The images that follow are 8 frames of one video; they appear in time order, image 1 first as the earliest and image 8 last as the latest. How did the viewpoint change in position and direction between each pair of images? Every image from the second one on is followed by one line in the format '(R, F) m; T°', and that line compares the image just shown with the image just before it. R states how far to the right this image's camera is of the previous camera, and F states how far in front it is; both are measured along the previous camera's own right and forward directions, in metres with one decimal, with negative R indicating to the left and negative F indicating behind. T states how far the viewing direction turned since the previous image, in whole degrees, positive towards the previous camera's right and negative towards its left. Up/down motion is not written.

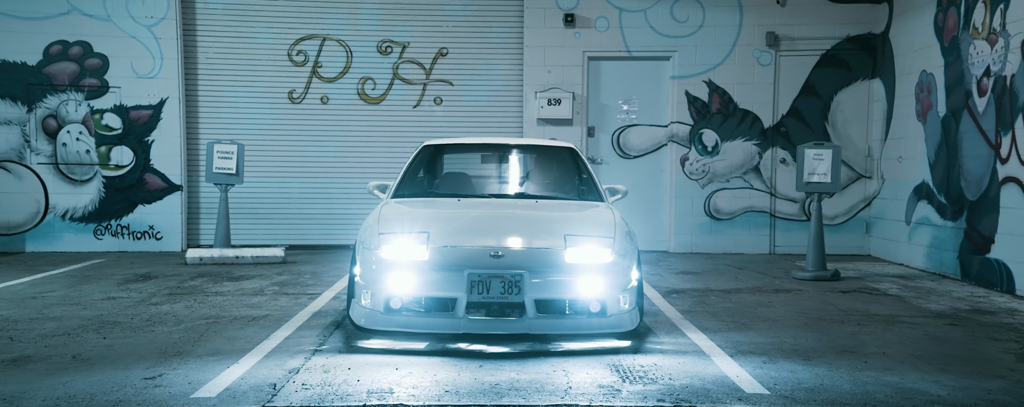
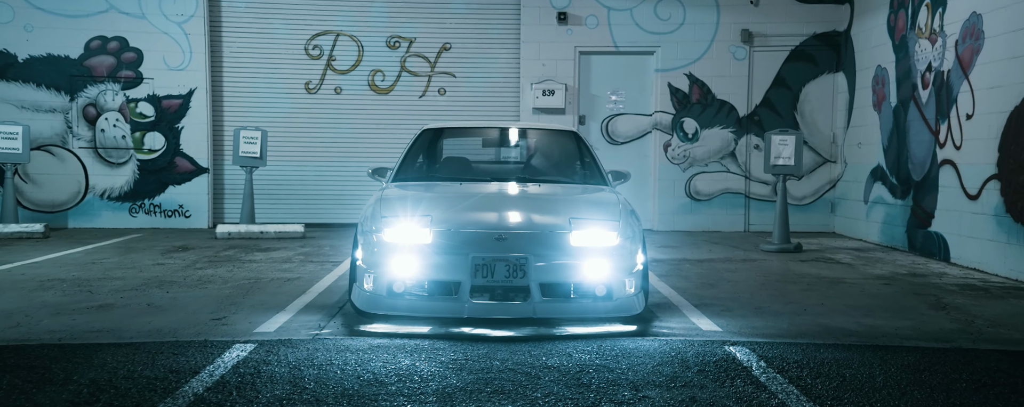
(0.0, -1.1) m; 0°
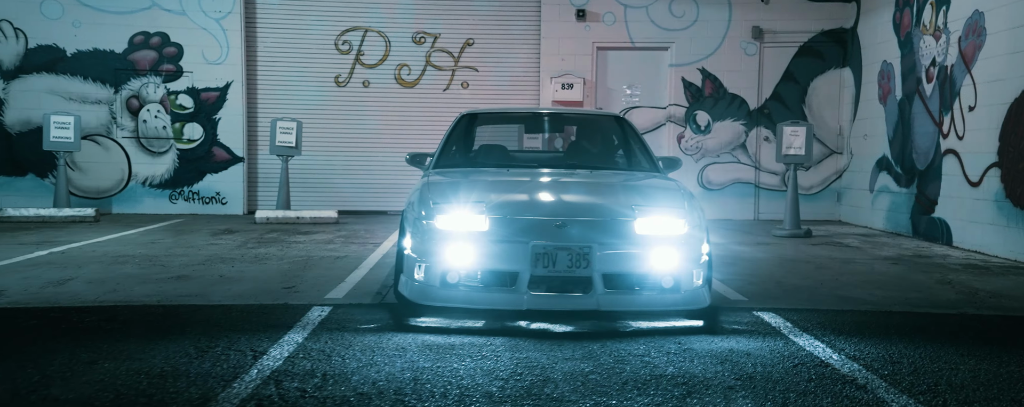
(-0.3, -0.6) m; 0°
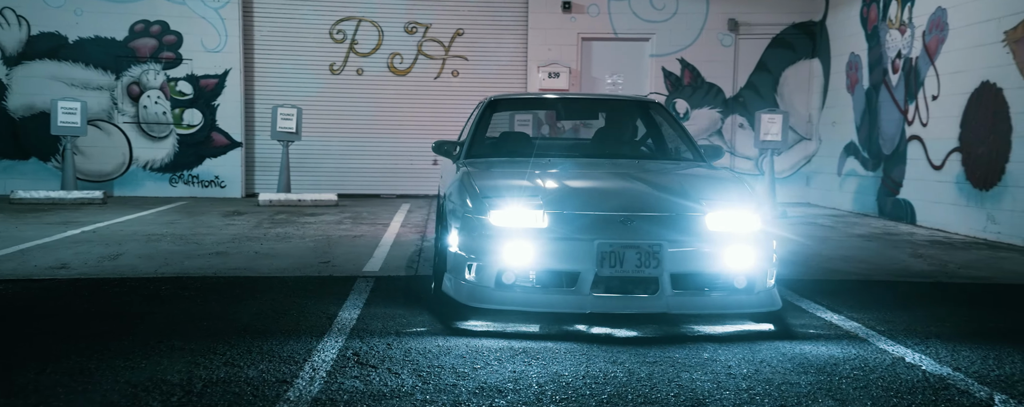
(-0.5, -0.6) m; +3°
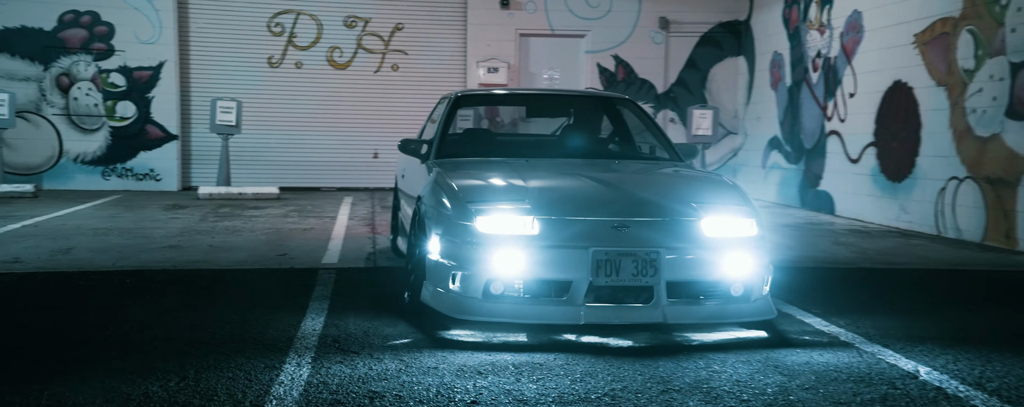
(-0.2, -0.3) m; +5°
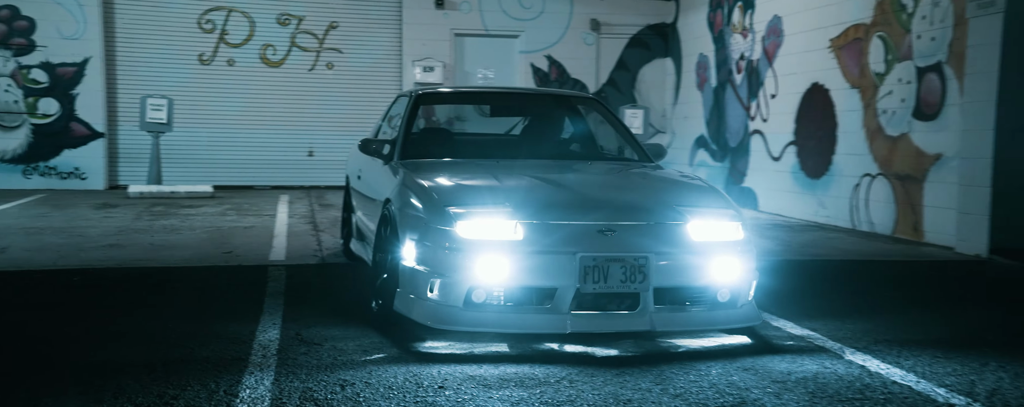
(-0.2, -0.2) m; +5°
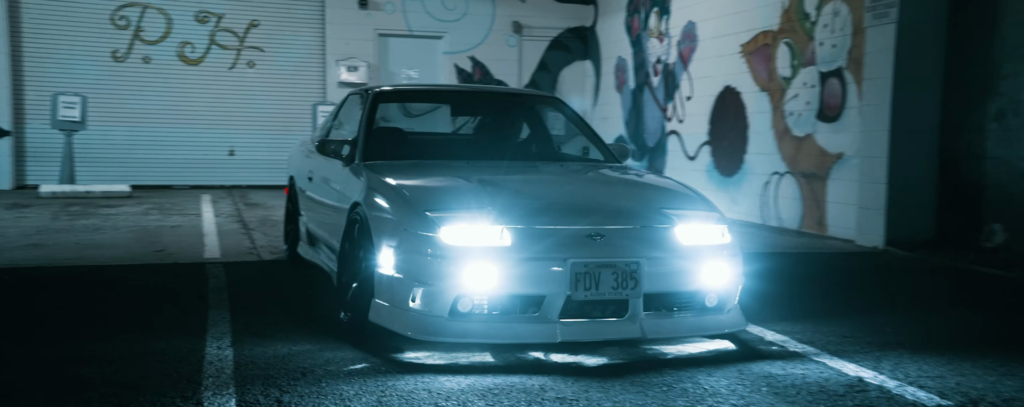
(-0.2, -0.2) m; +6°
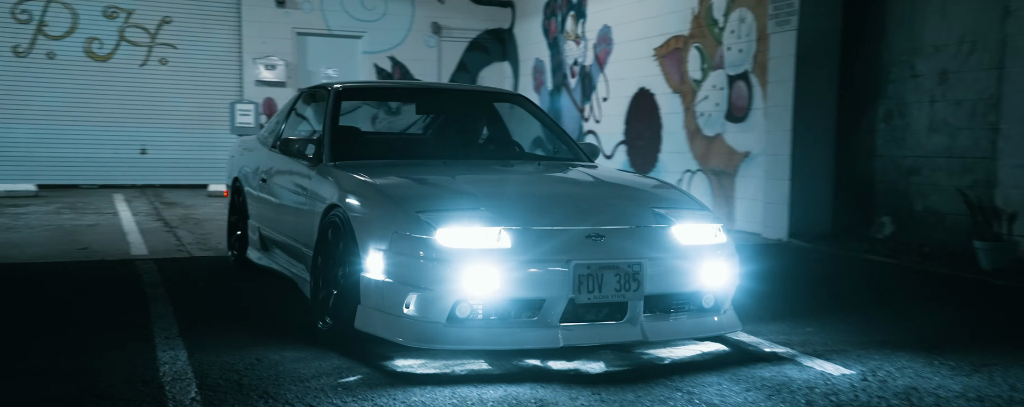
(-0.2, -0.1) m; +6°
